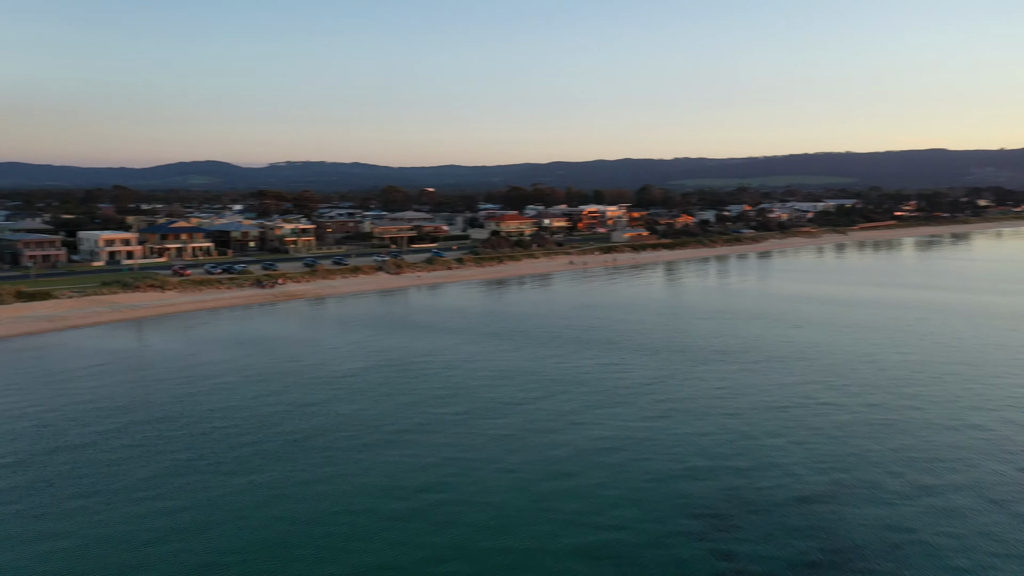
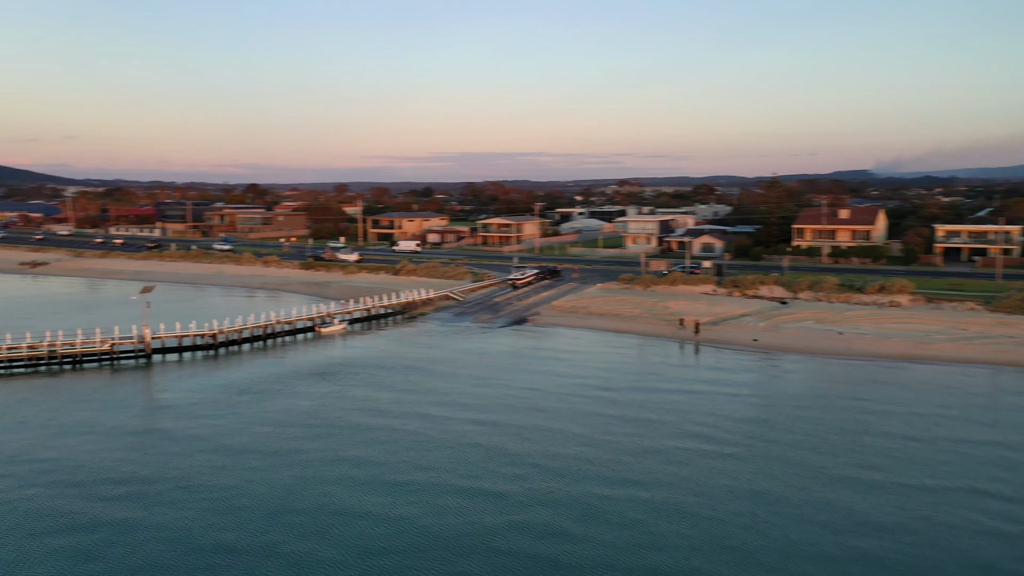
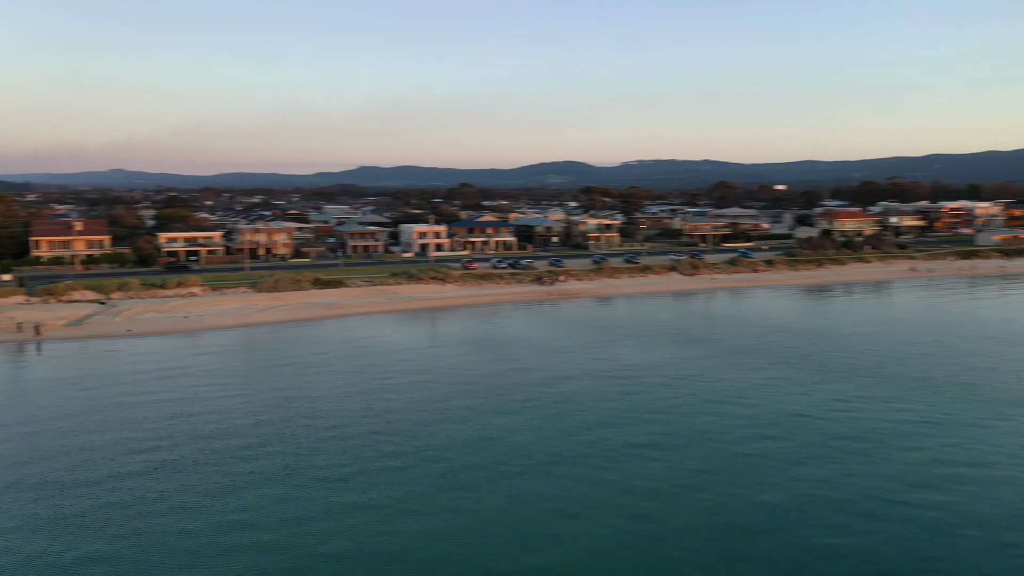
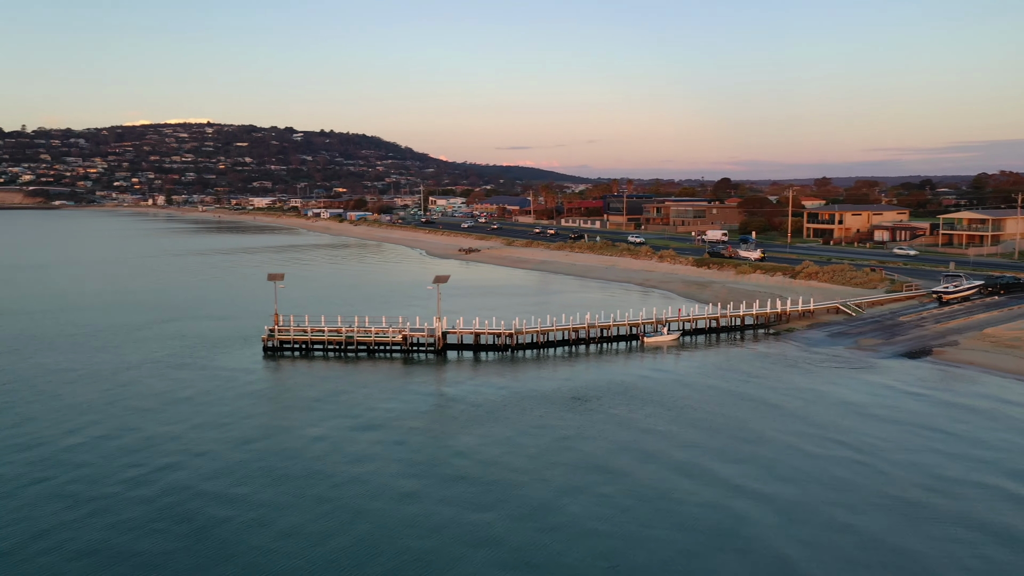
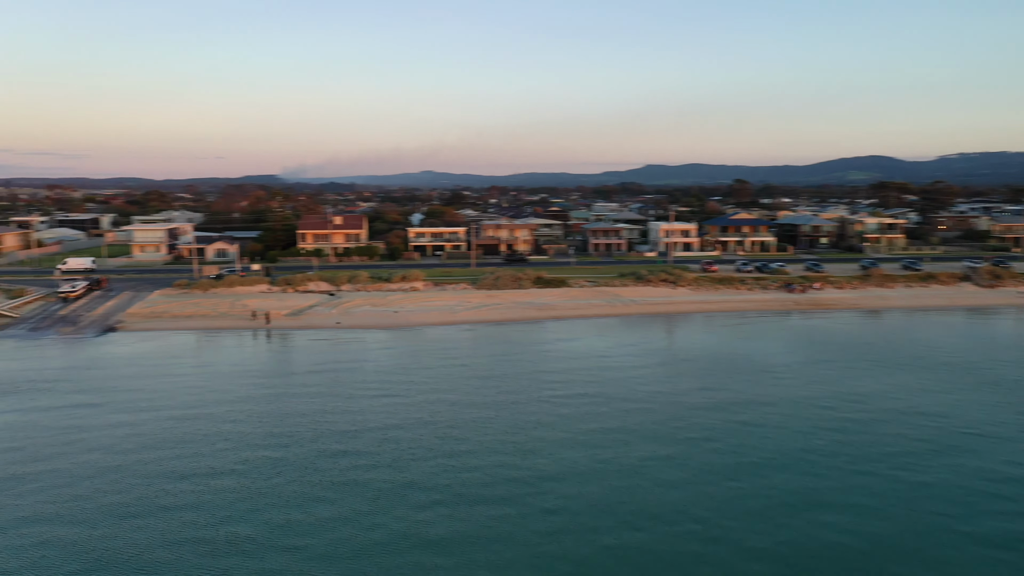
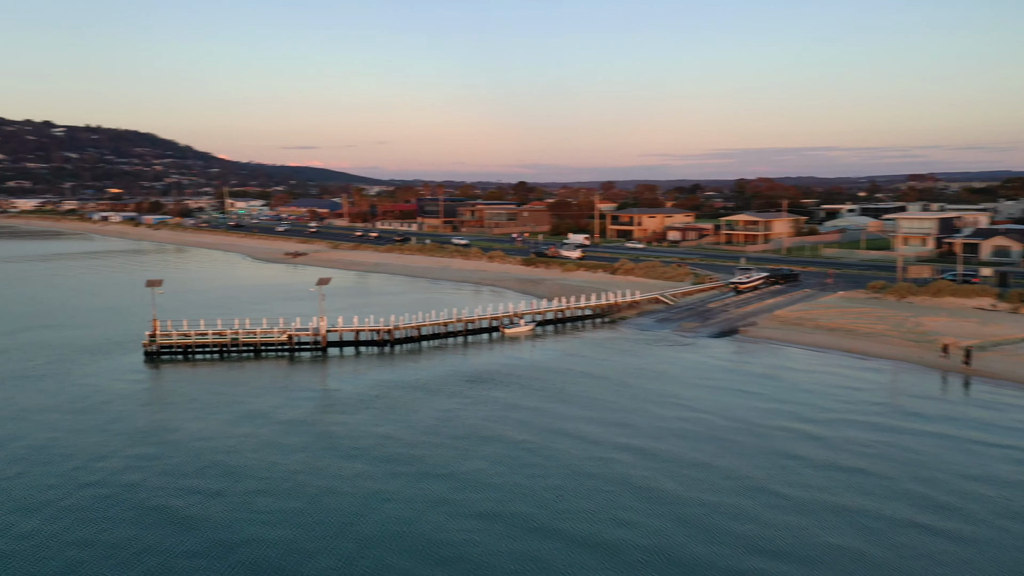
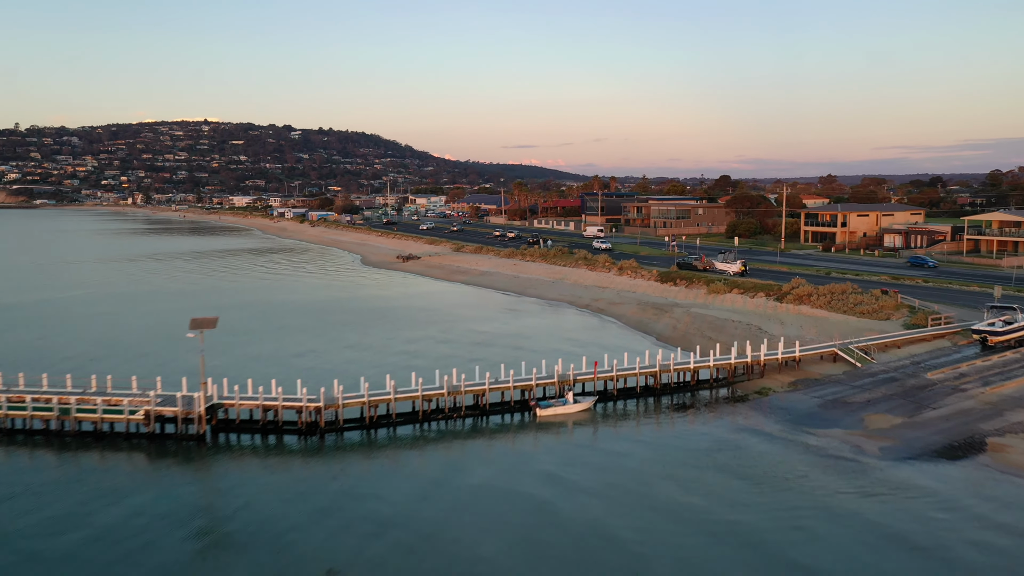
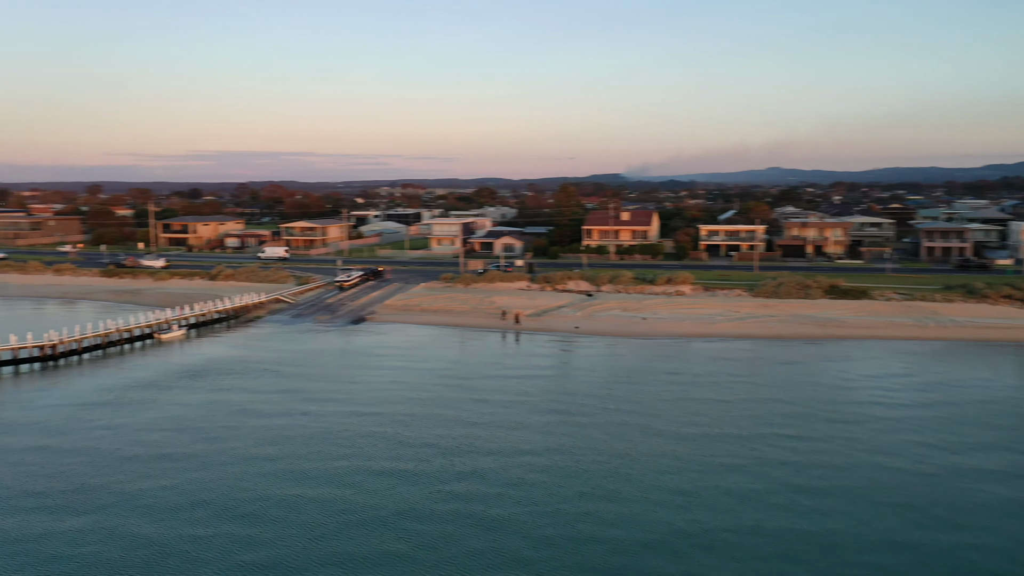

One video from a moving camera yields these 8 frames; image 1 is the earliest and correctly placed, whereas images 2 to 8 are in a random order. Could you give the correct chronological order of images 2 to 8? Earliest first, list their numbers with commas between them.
3, 5, 8, 2, 6, 4, 7
